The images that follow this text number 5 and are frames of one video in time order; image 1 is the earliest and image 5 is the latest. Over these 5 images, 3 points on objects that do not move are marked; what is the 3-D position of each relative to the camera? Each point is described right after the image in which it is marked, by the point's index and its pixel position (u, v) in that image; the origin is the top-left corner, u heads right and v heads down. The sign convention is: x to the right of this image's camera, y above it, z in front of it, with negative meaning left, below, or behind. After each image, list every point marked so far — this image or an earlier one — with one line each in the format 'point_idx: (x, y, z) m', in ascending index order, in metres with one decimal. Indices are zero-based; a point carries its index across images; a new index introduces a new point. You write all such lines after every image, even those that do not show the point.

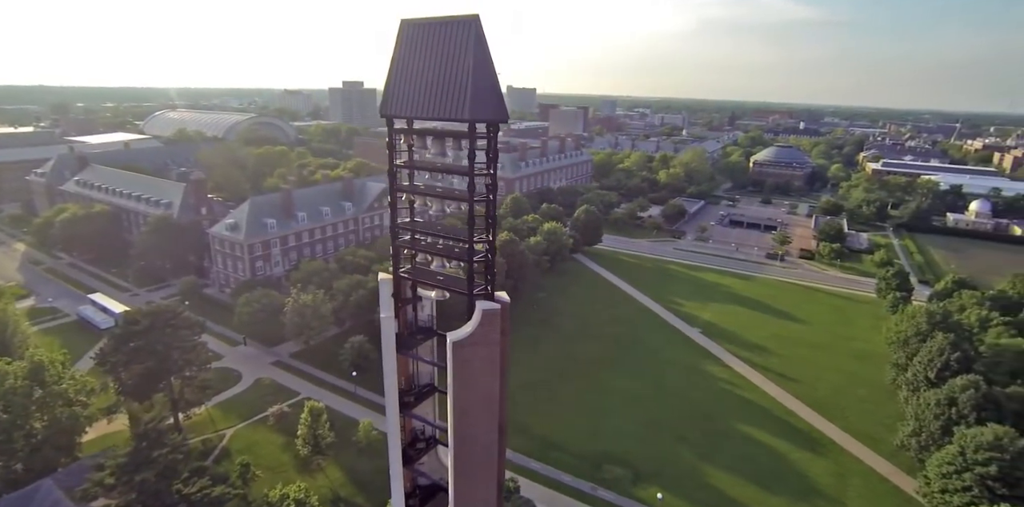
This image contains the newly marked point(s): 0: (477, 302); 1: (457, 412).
0: (-0.5, -1.0, +9.2) m
1: (-0.9, -2.8, +9.4) m
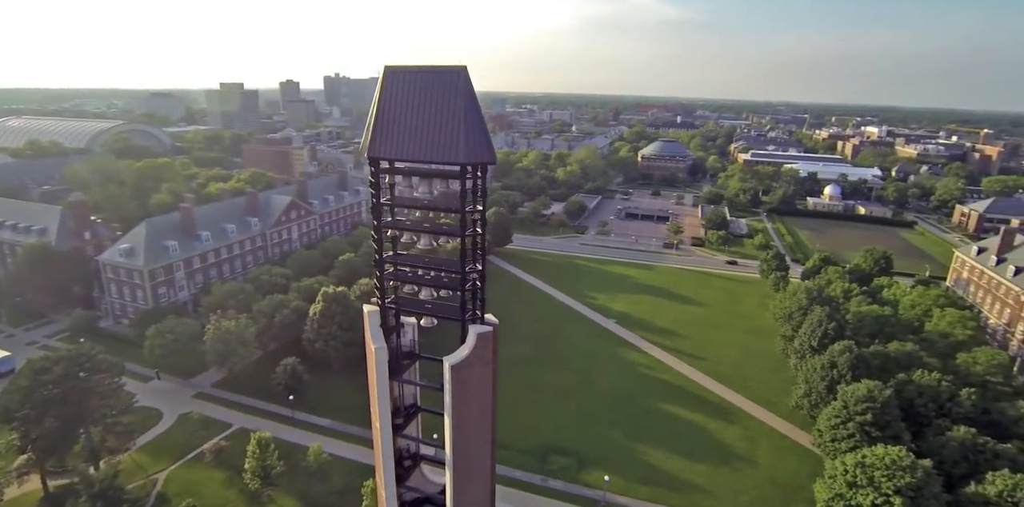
0: (-0.8, -1.4, +9.9) m
1: (-1.1, -3.3, +10.0) m
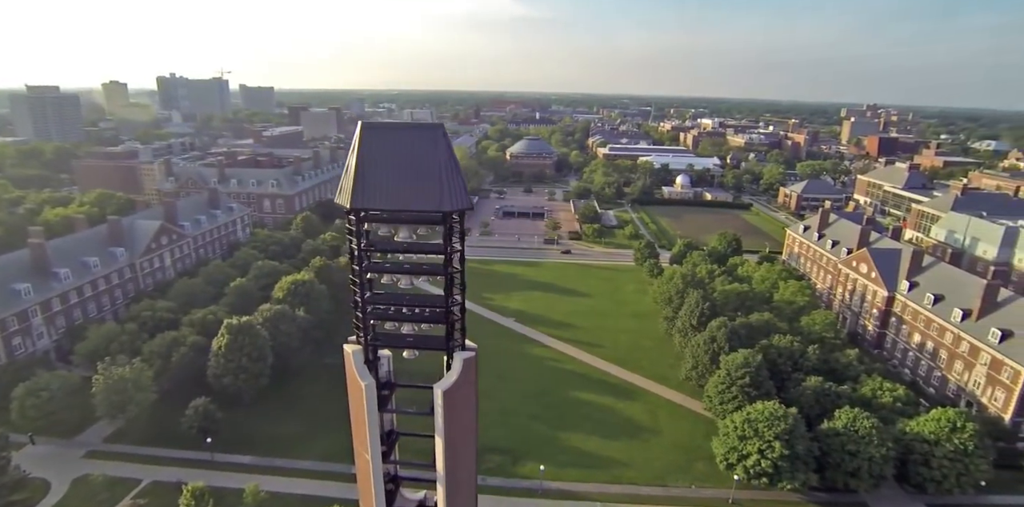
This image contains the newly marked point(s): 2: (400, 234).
0: (-1.2, -2.0, +10.9) m
1: (-1.3, -3.9, +10.9) m
2: (-2.2, +0.3, +10.6) m
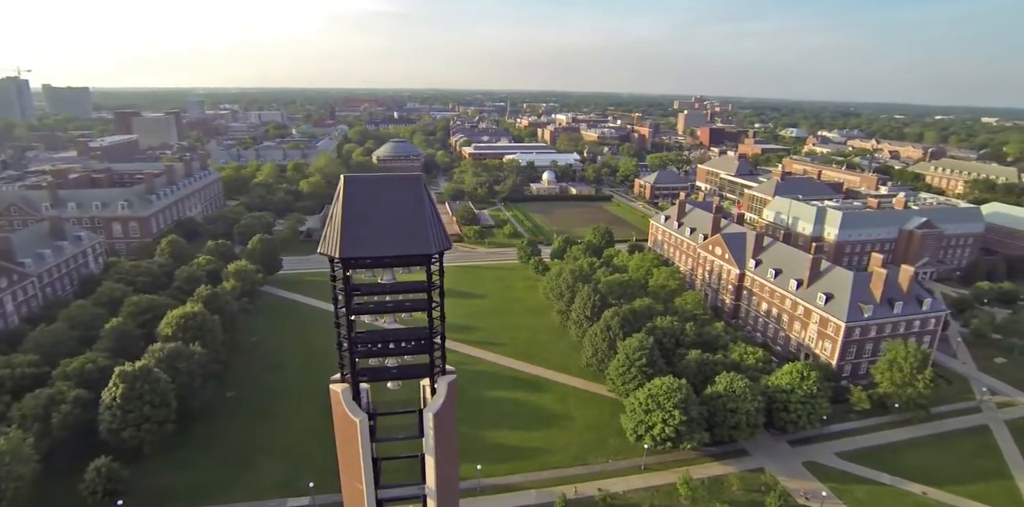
0: (-1.7, -2.7, +12.0) m
1: (-1.7, -4.6, +12.1) m
2: (-2.8, -0.5, +11.5) m
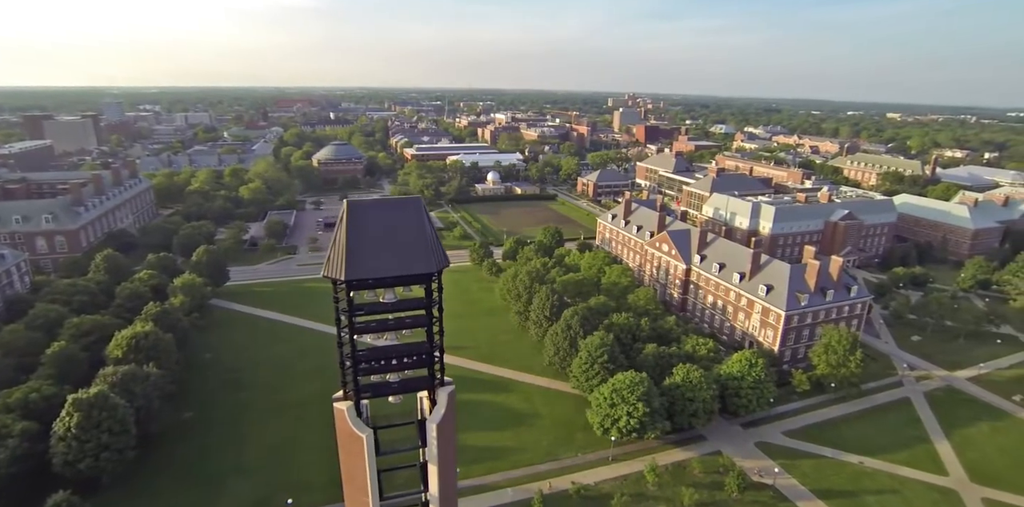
0: (-1.8, -3.1, +12.6) m
1: (-1.8, -4.9, +12.7) m
2: (-2.9, -0.9, +11.9) m
